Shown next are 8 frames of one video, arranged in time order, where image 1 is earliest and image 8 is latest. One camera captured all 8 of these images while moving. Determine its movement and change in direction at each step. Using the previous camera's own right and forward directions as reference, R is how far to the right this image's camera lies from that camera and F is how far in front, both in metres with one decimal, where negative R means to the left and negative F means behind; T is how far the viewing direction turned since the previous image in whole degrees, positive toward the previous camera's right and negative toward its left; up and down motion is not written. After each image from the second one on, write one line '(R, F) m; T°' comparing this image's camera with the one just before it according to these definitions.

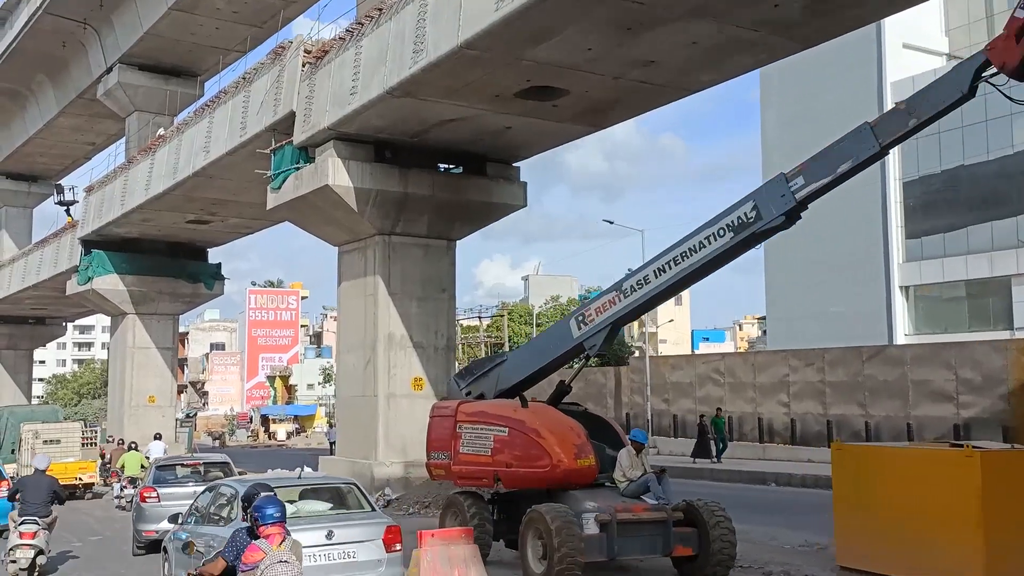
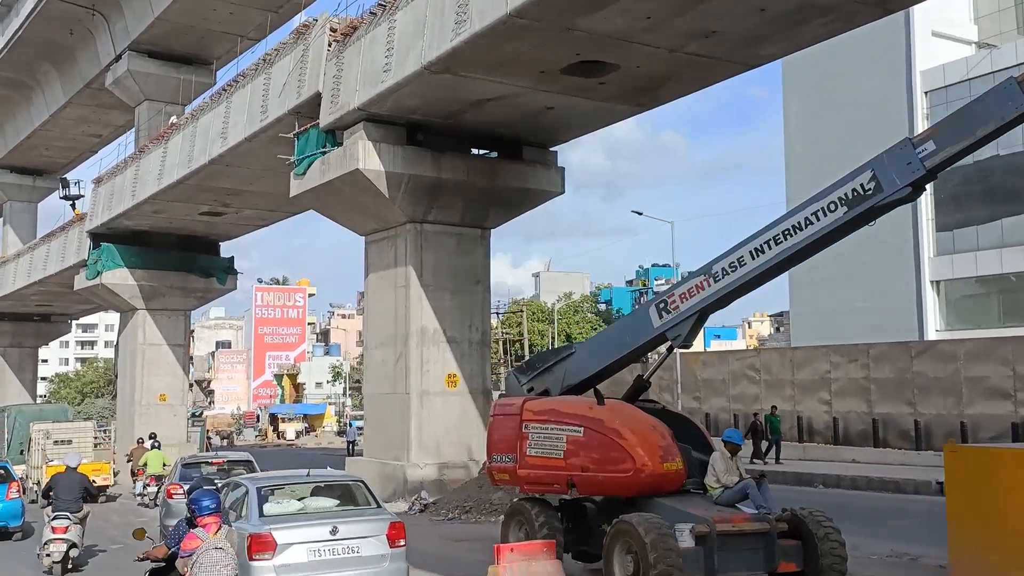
(-0.5, +1.0) m; 0°
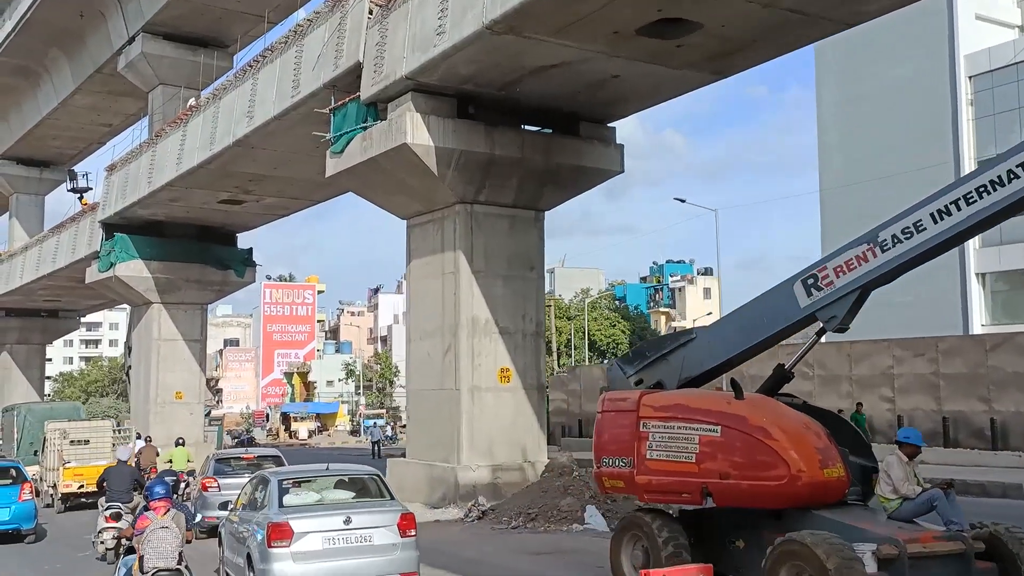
(-0.7, +1.4) m; 0°
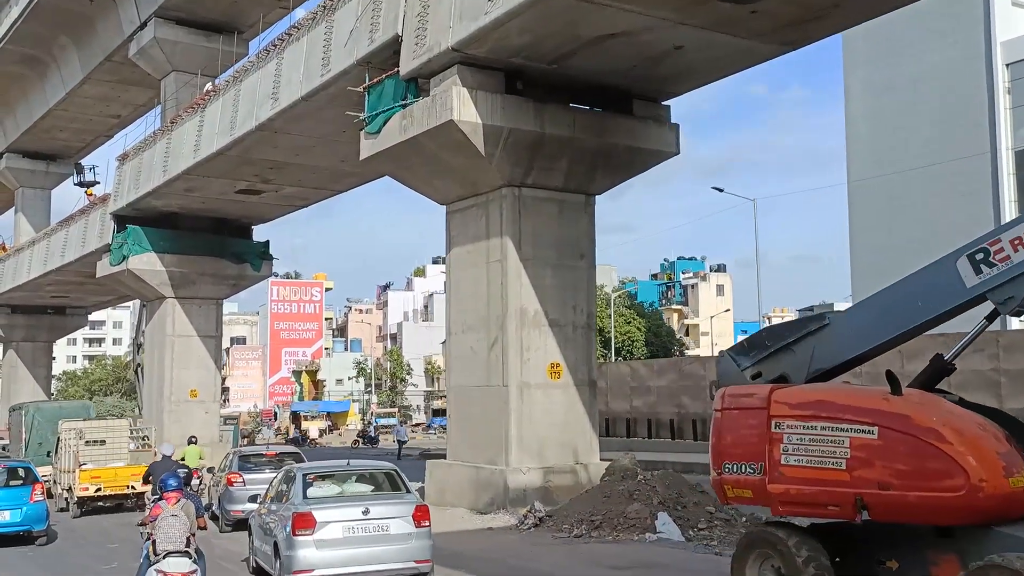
(-0.6, +1.1) m; 0°
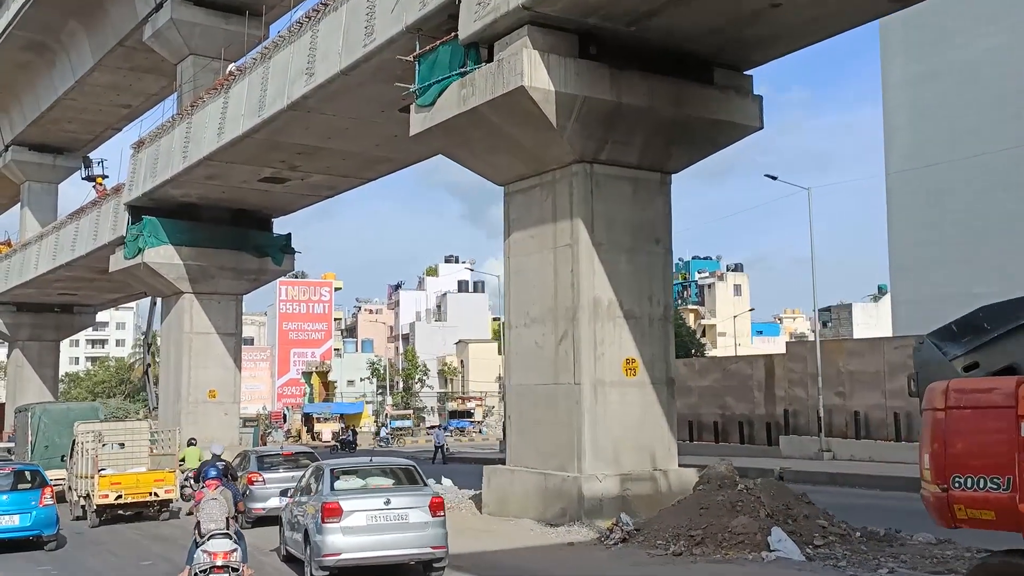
(-0.8, +1.4) m; 0°
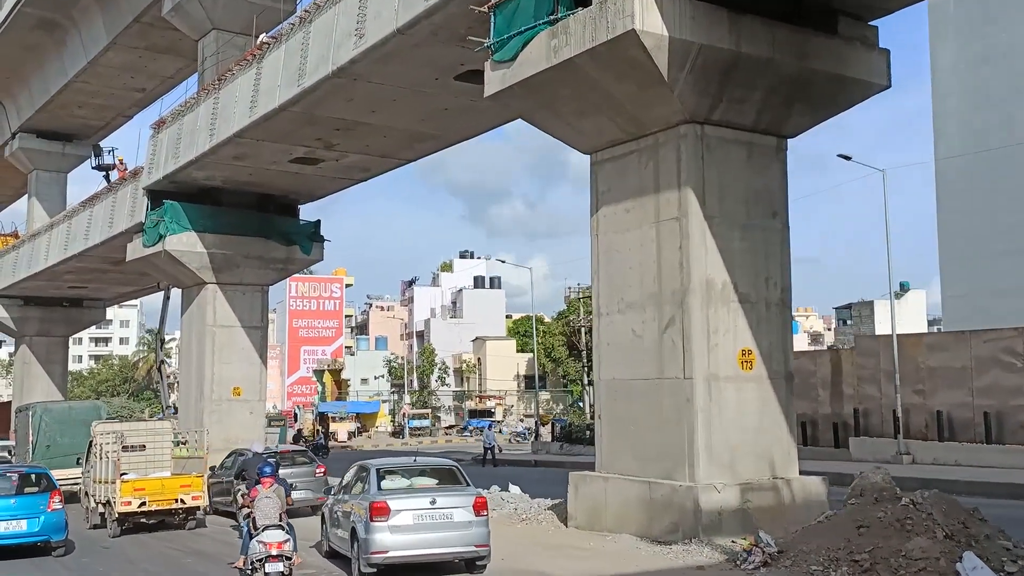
(-0.9, +1.7) m; 0°
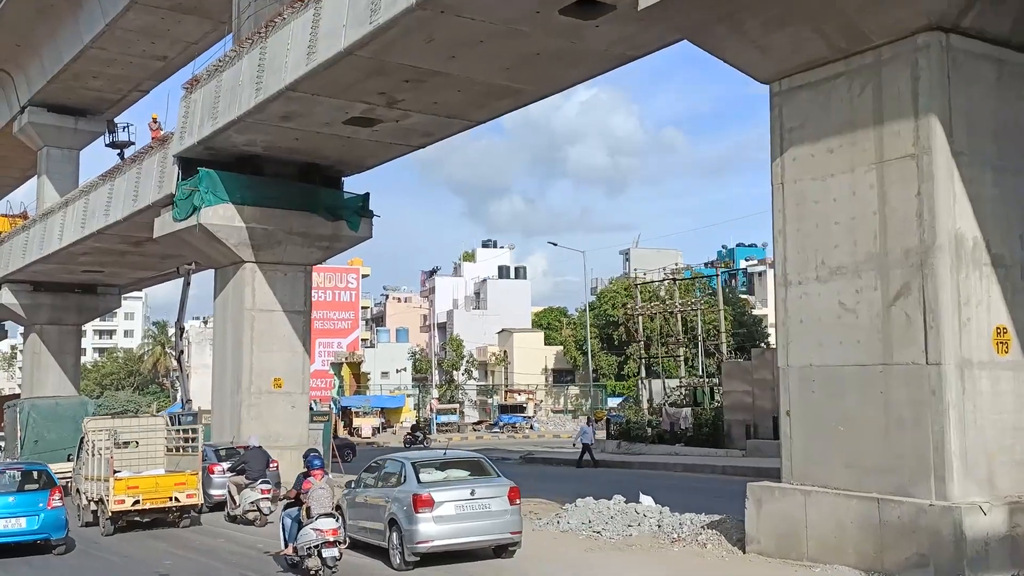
(-1.3, +2.6) m; 0°
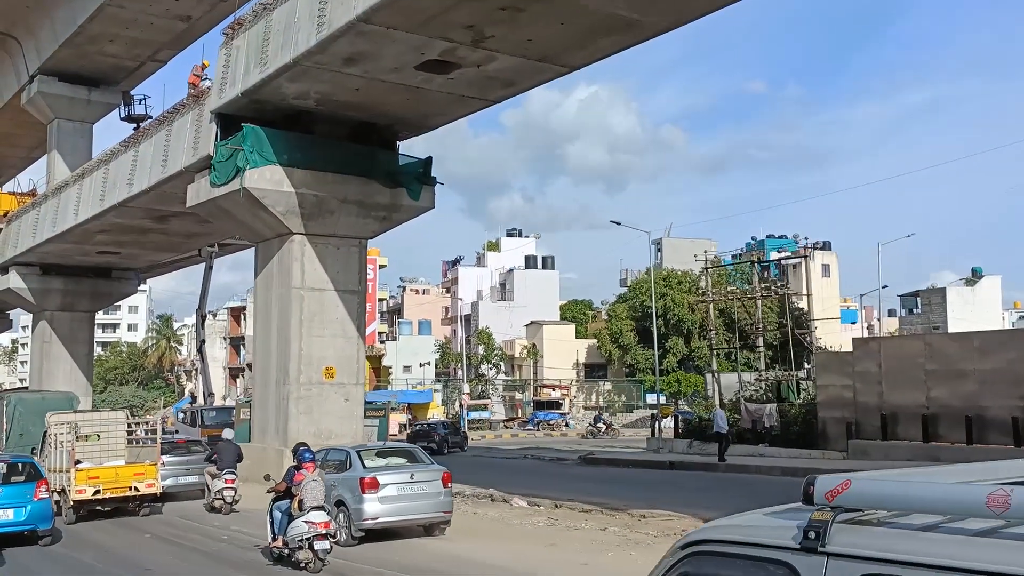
(-1.4, +2.8) m; 0°
